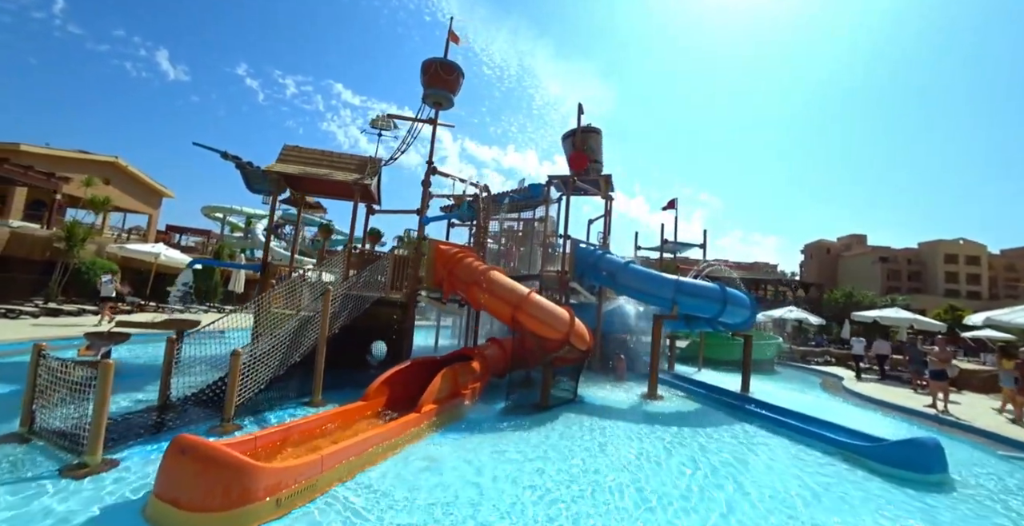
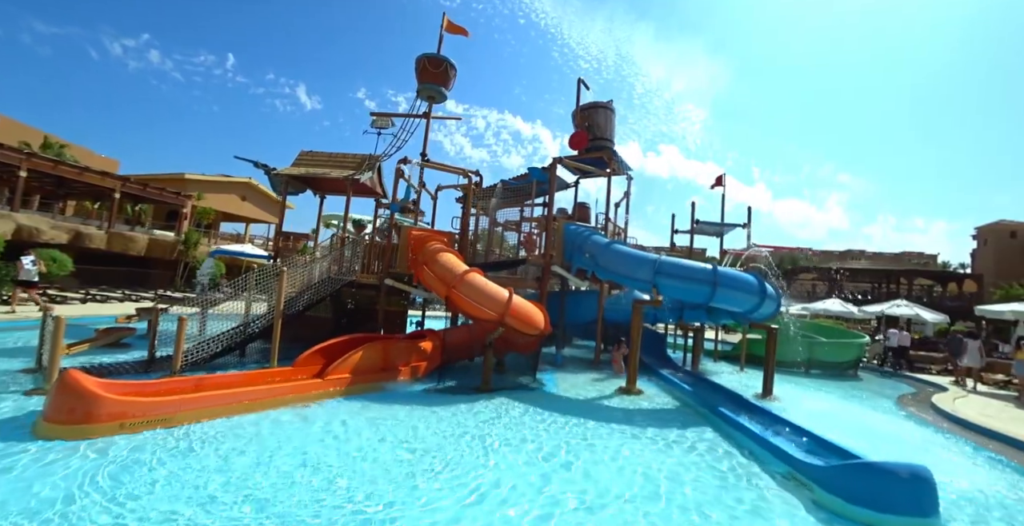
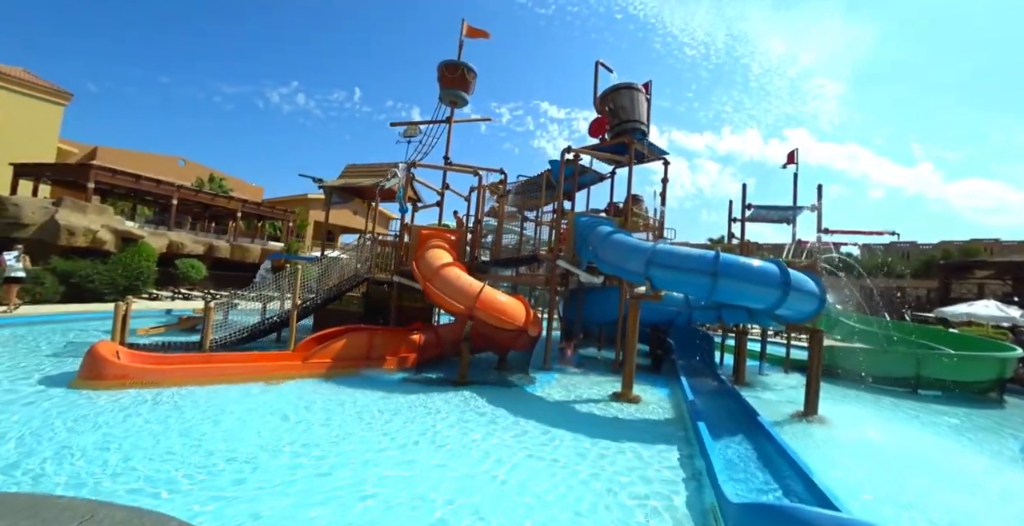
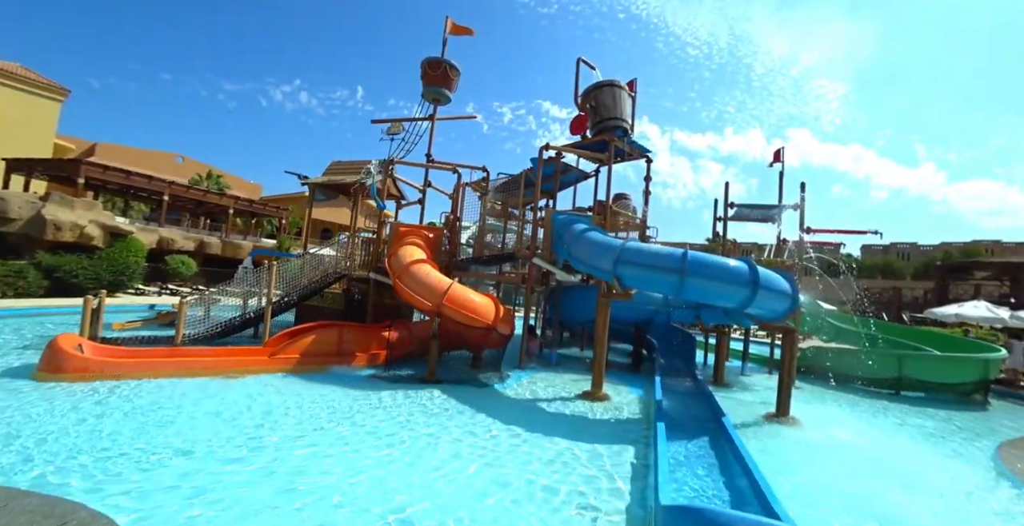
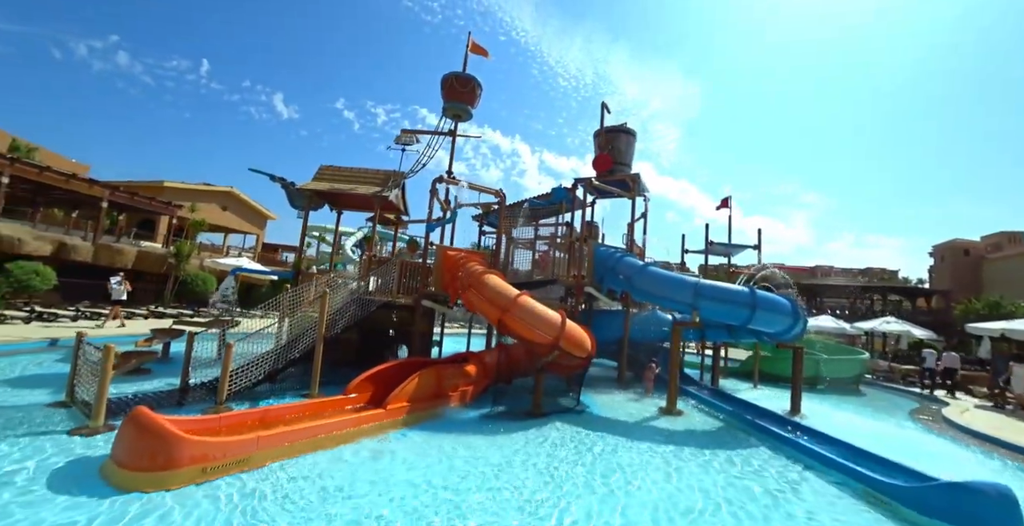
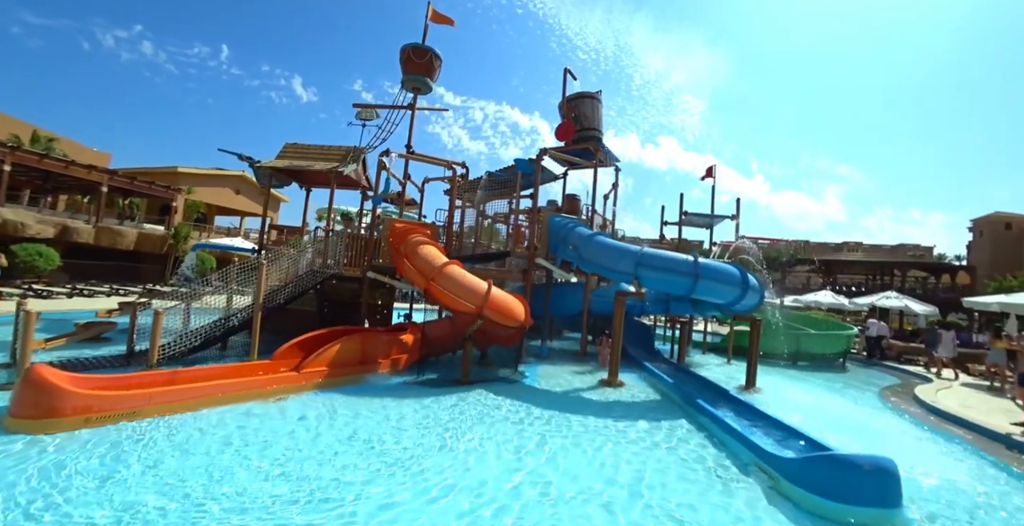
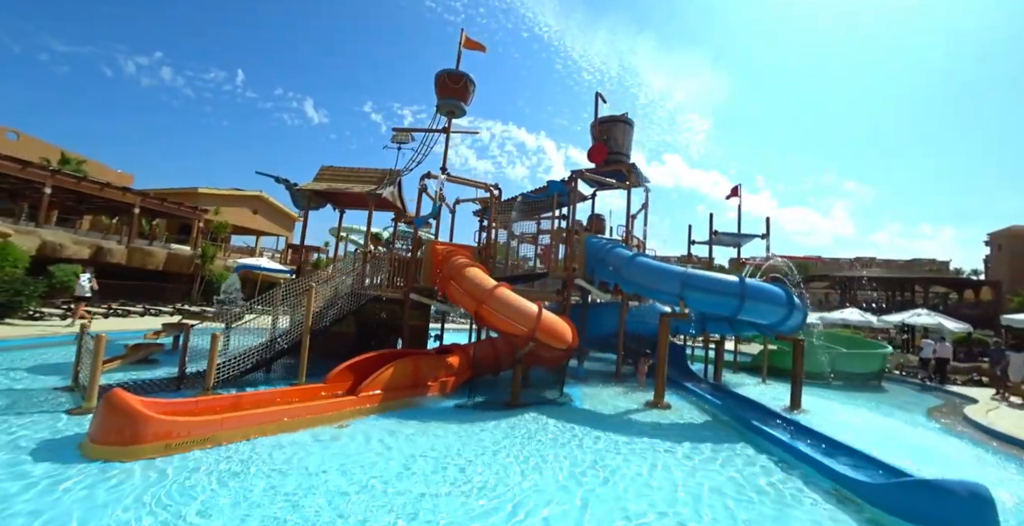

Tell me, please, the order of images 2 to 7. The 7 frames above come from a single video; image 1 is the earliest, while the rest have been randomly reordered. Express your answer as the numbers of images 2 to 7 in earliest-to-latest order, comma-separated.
5, 7, 2, 6, 3, 4
